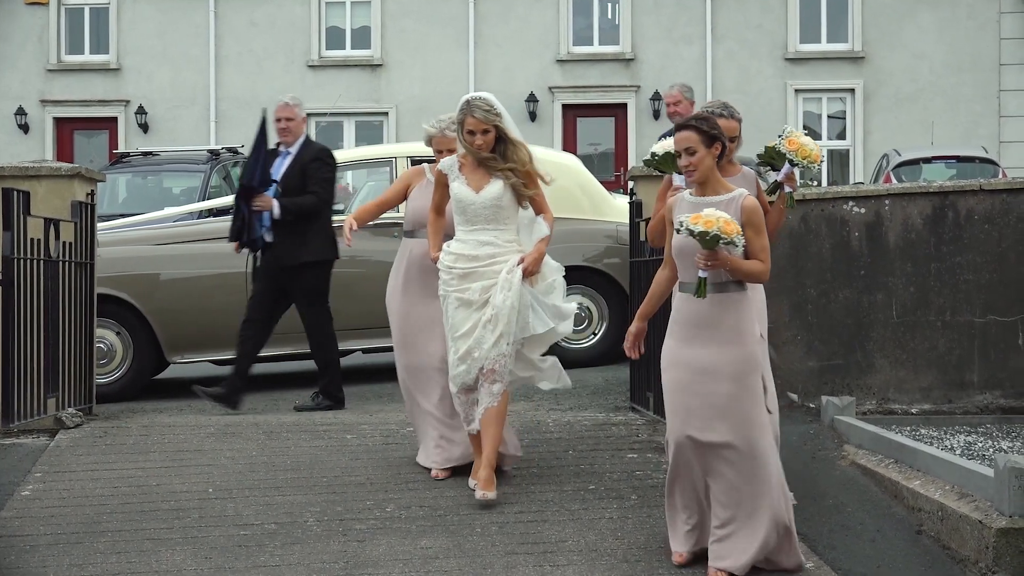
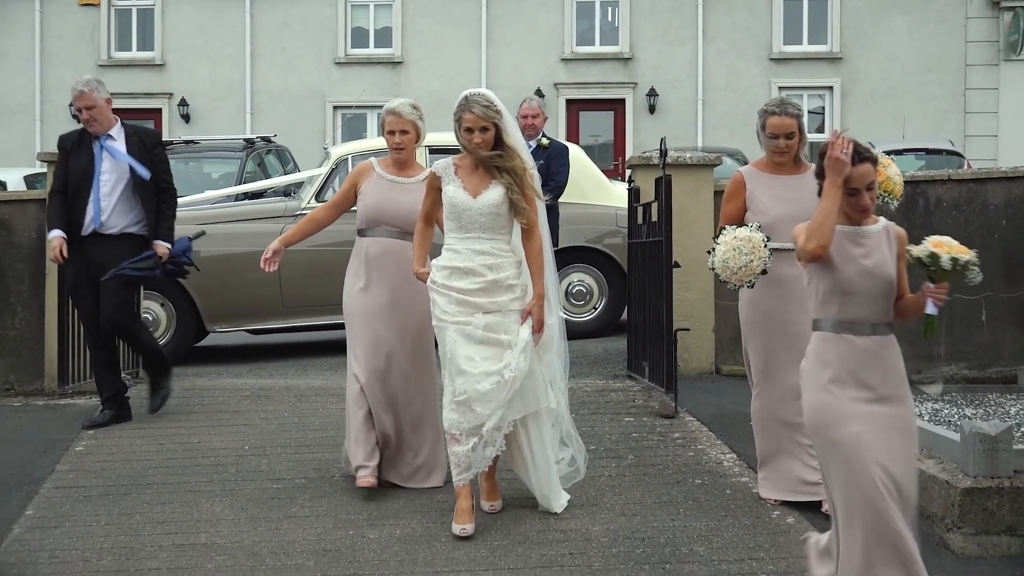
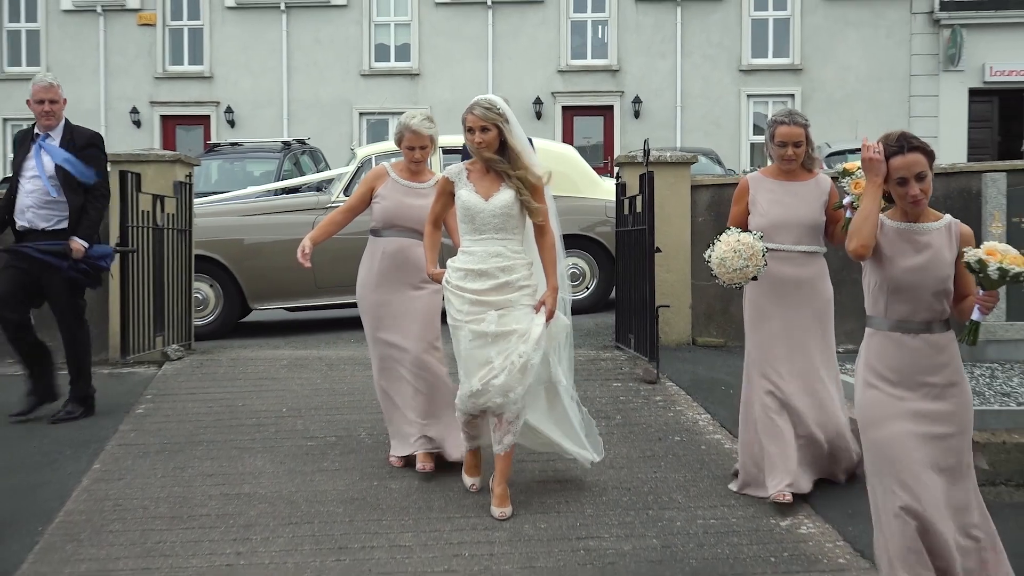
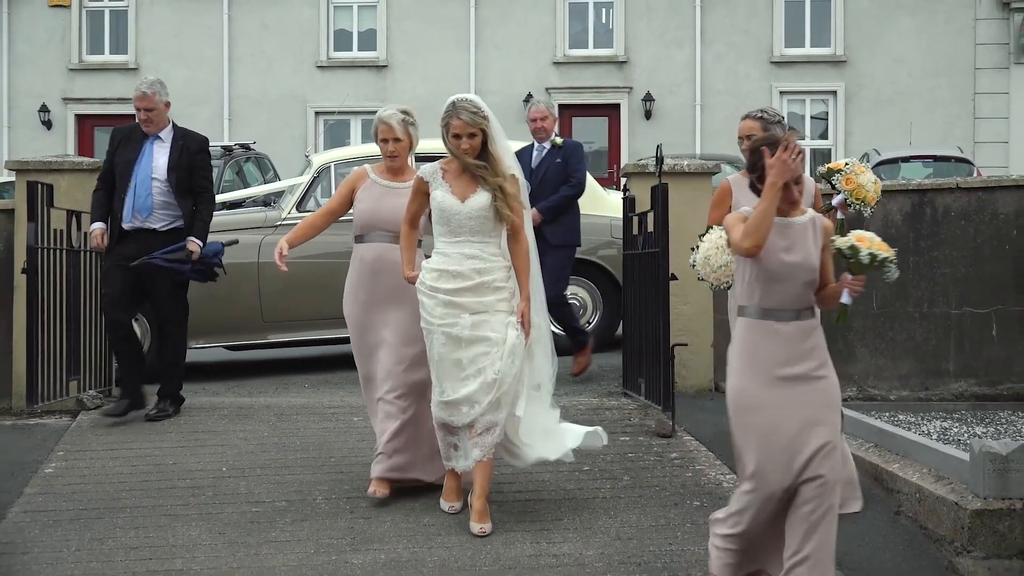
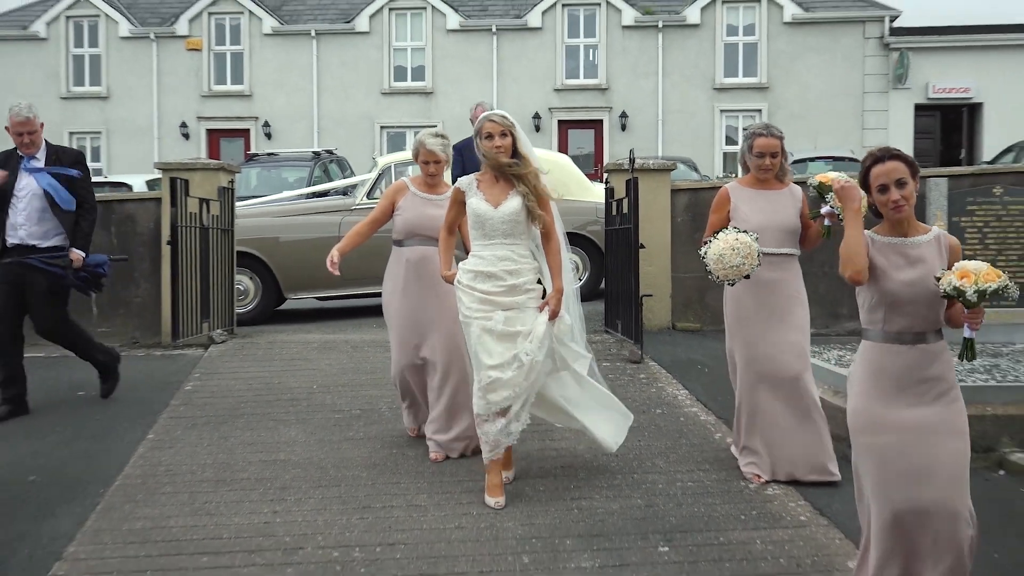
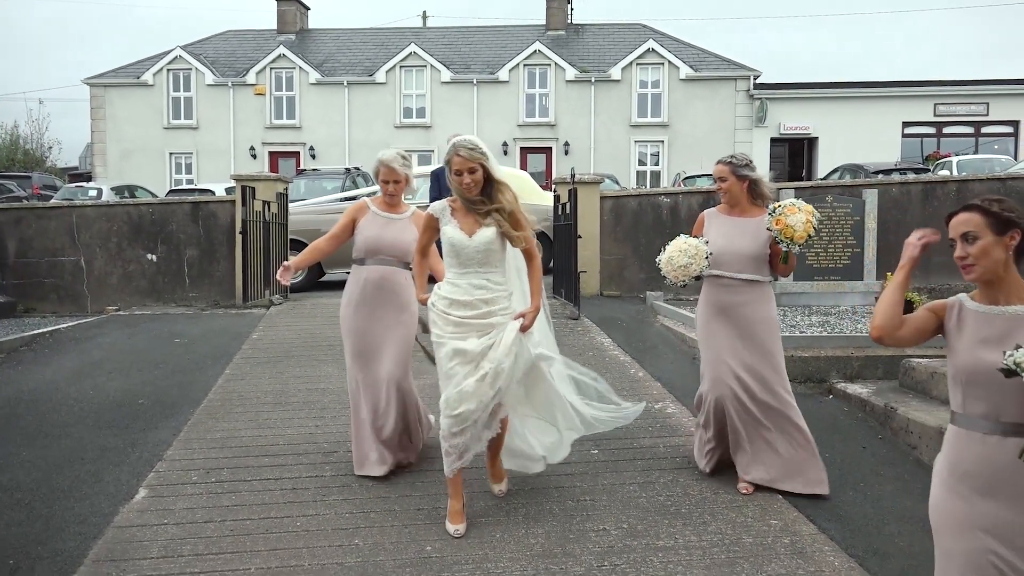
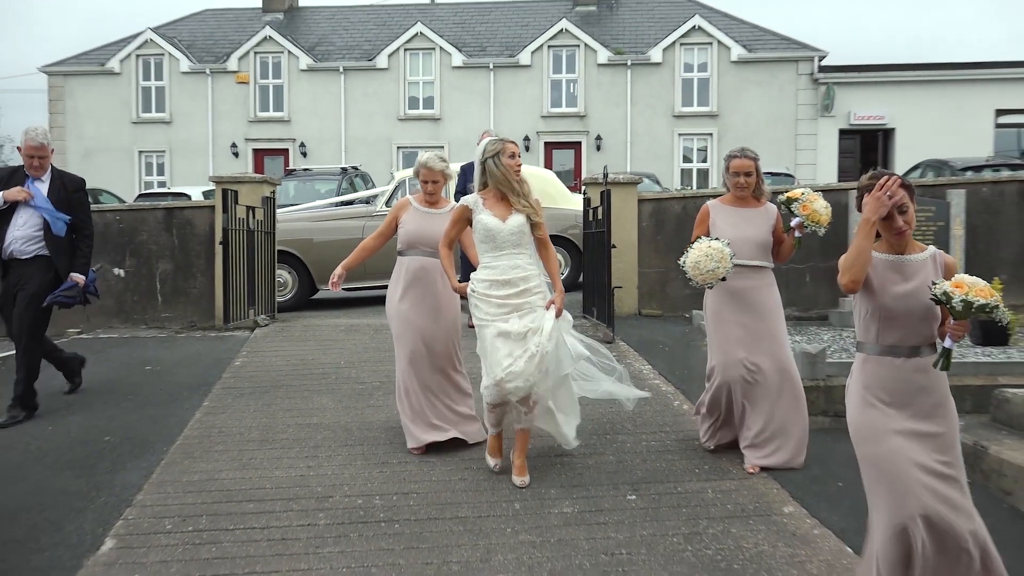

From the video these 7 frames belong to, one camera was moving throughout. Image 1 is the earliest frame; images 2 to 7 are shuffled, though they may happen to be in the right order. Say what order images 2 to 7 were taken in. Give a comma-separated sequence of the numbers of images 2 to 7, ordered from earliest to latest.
4, 2, 3, 5, 7, 6
